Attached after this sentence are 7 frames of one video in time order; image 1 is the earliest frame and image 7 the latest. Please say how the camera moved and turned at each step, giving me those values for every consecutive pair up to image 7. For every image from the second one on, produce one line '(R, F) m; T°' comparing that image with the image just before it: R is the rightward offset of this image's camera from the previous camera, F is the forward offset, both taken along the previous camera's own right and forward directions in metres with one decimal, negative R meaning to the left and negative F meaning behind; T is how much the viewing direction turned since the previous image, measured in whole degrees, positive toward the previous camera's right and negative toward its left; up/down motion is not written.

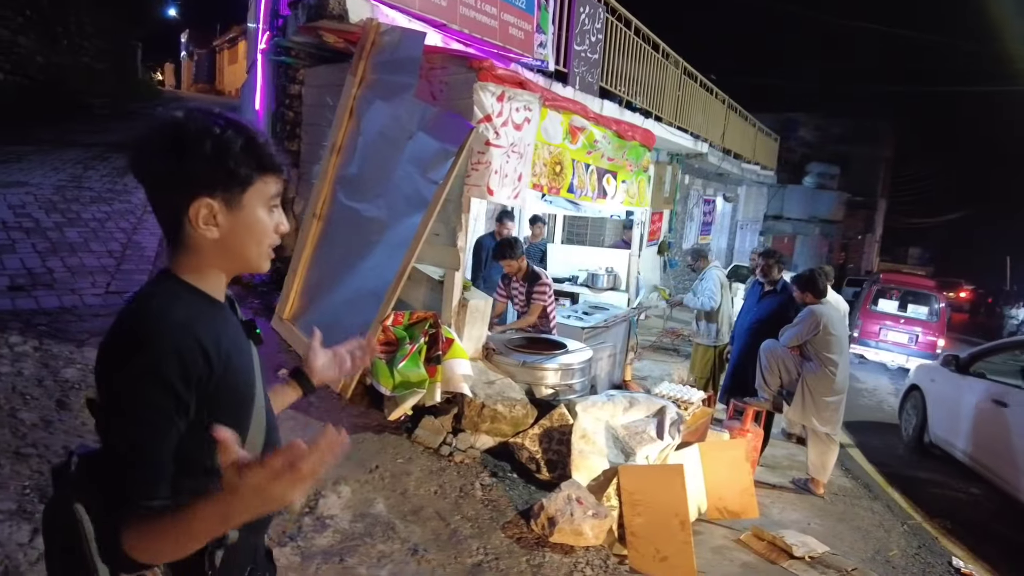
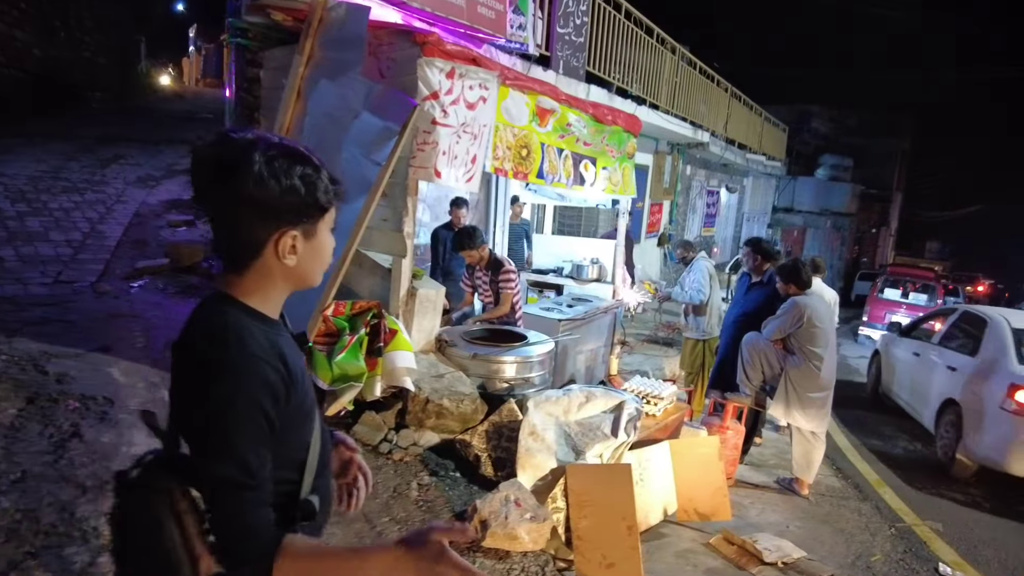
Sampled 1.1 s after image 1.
(+0.4, +0.2) m; -1°
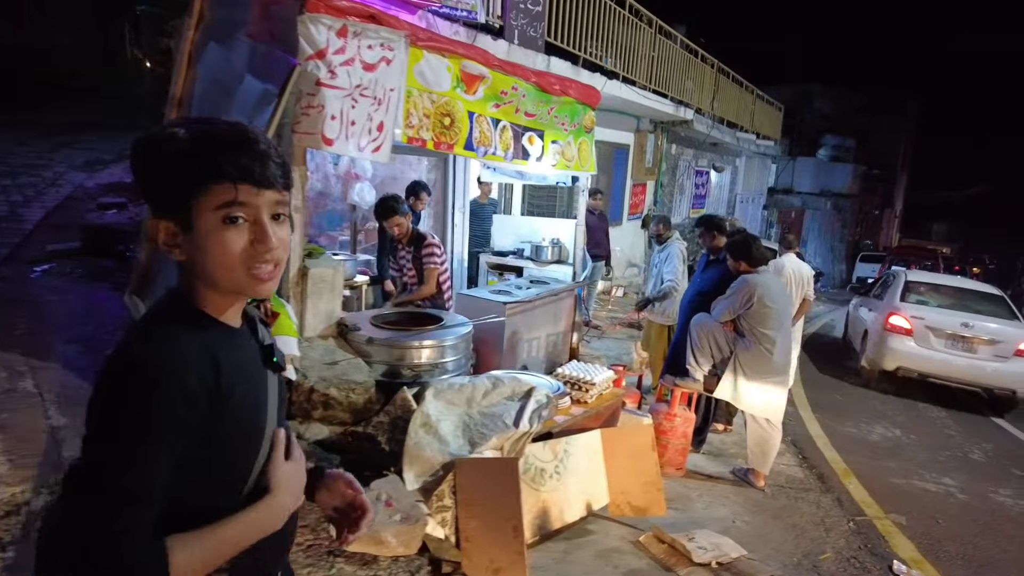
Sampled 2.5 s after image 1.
(+0.6, +0.4) m; -1°
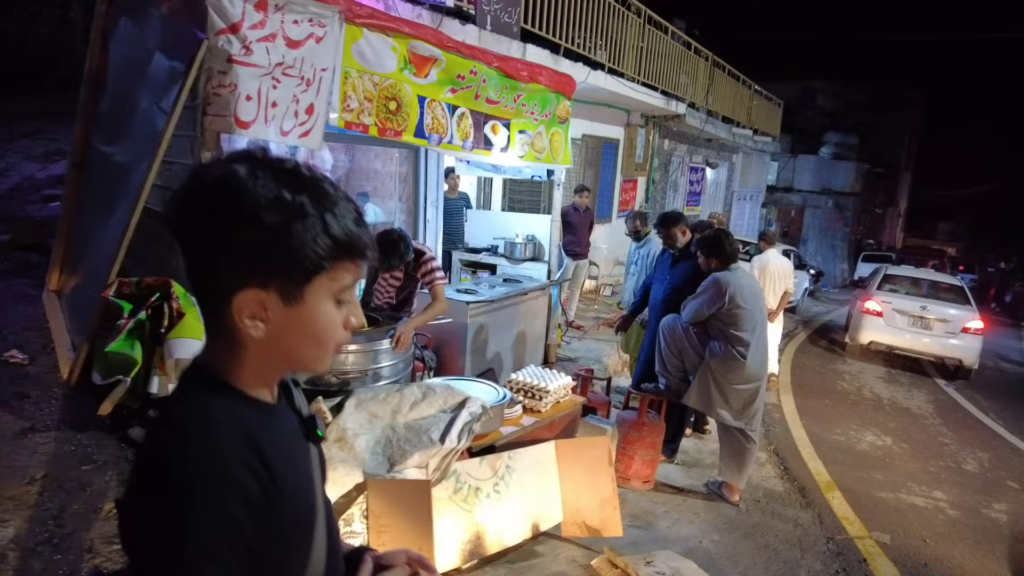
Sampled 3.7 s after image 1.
(+0.4, +0.4) m; 0°
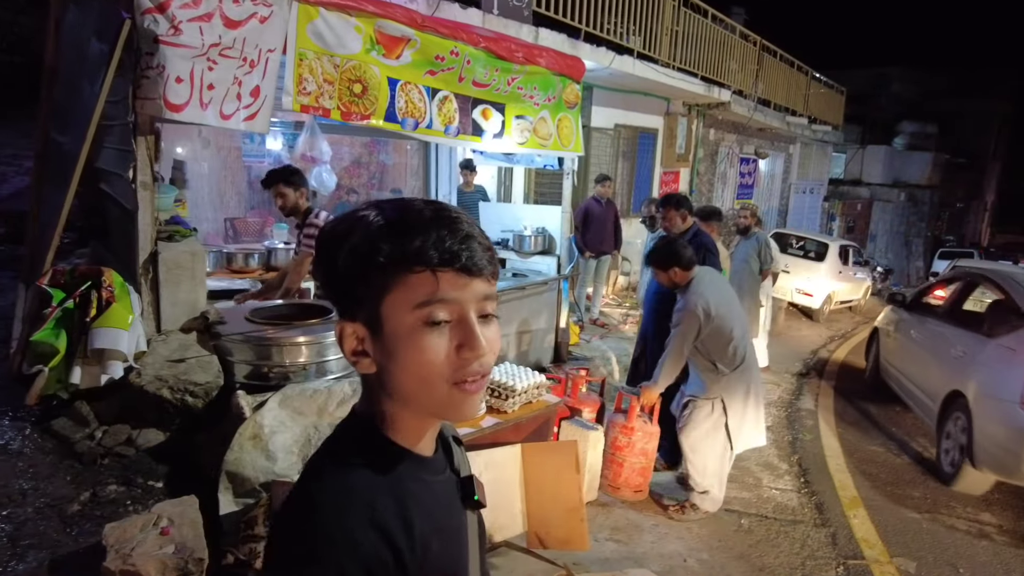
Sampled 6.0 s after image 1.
(+0.6, +0.3) m; -6°
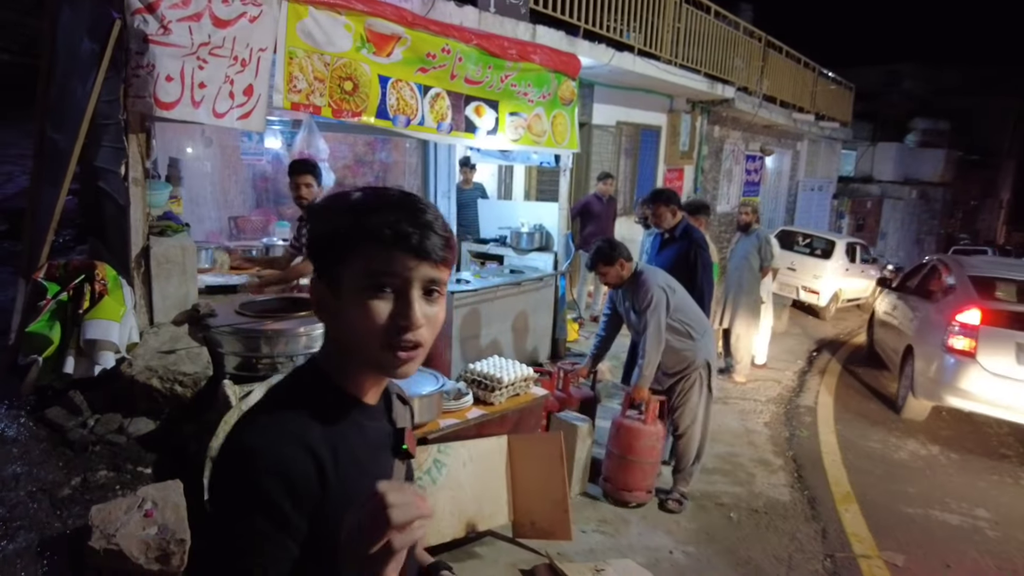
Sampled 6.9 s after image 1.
(+0.2, 0.0) m; -1°
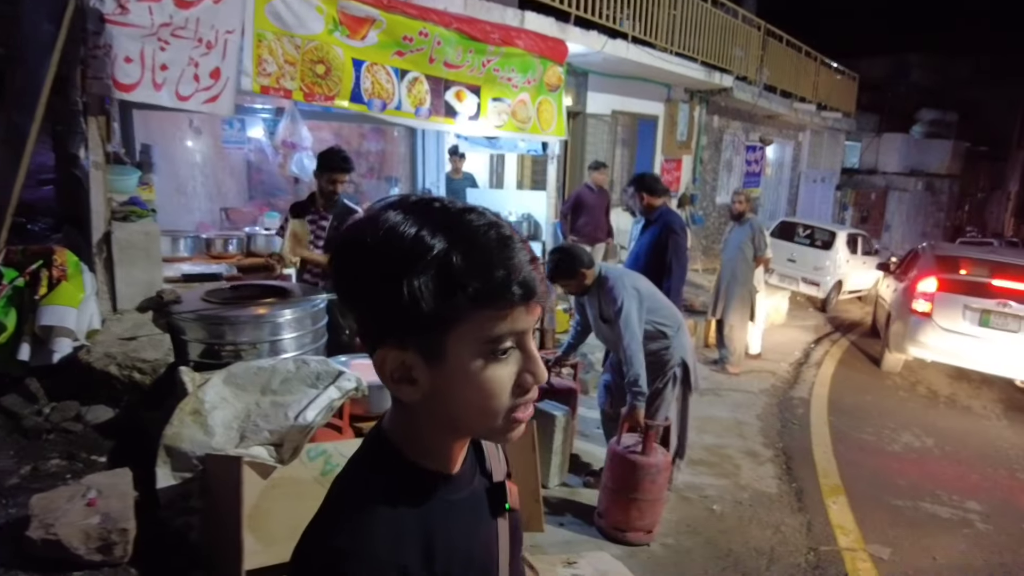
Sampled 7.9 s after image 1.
(+0.2, +0.1) m; -1°
